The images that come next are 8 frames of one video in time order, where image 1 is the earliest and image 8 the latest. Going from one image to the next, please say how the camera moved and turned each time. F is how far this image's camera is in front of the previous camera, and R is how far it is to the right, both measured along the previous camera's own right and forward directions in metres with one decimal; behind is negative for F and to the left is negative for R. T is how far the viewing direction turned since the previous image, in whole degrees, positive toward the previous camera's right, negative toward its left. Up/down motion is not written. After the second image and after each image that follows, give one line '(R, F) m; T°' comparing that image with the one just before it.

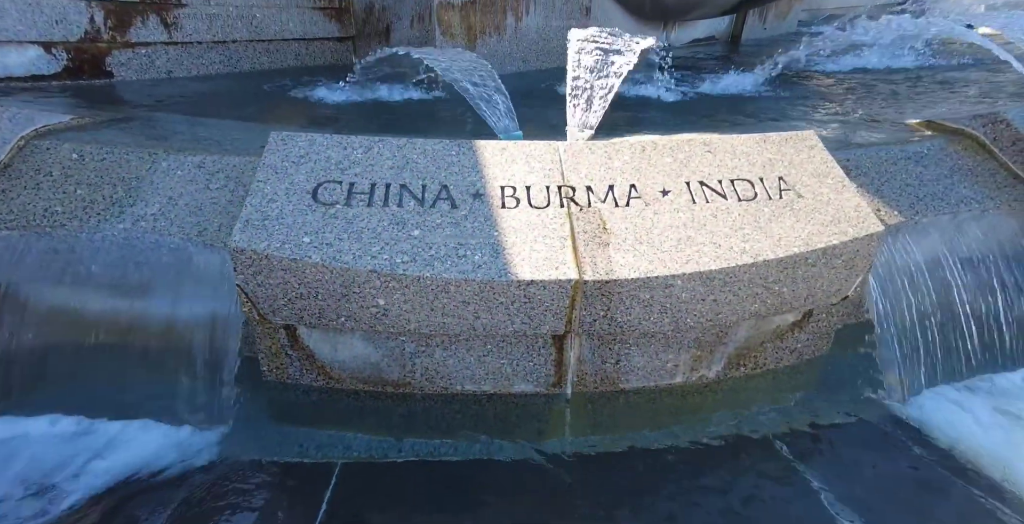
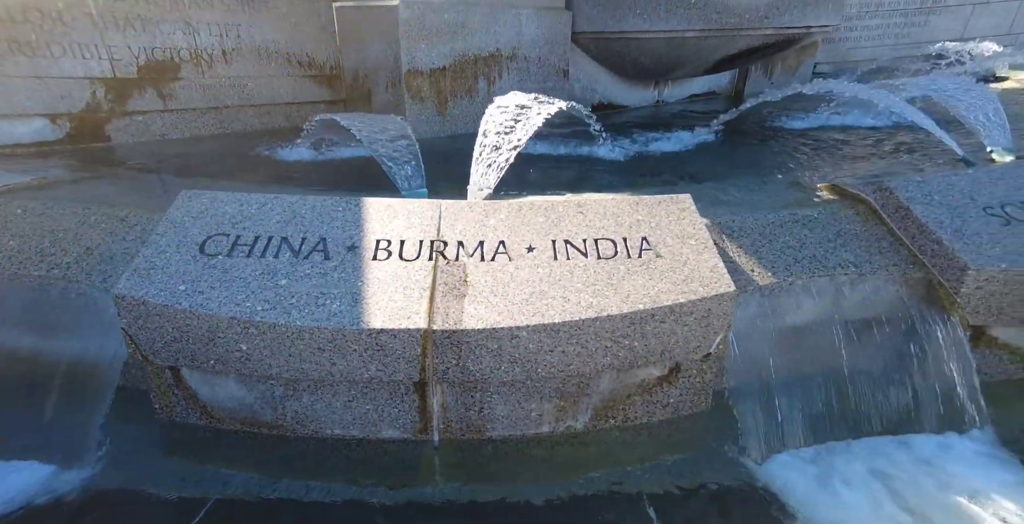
(+0.7, -0.1) m; -5°
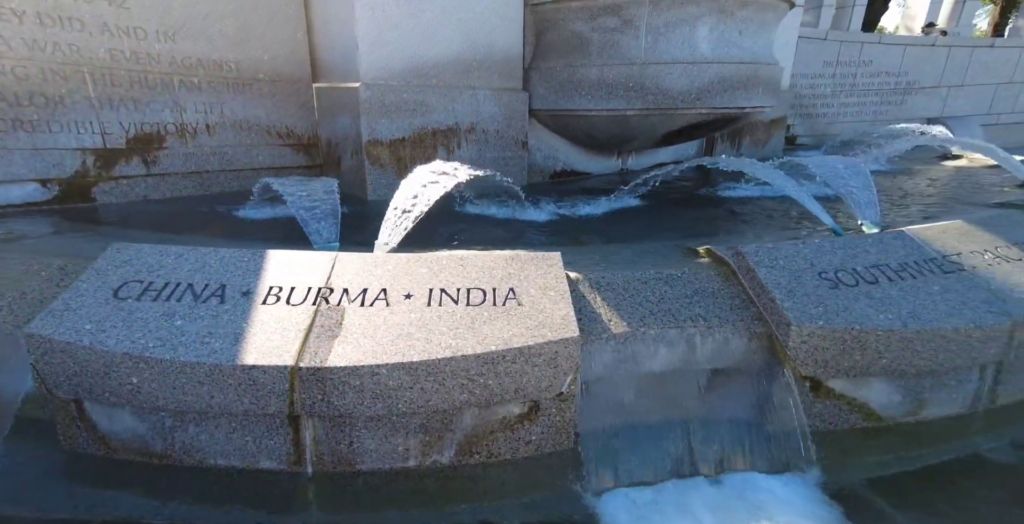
(+0.6, -0.2) m; -2°
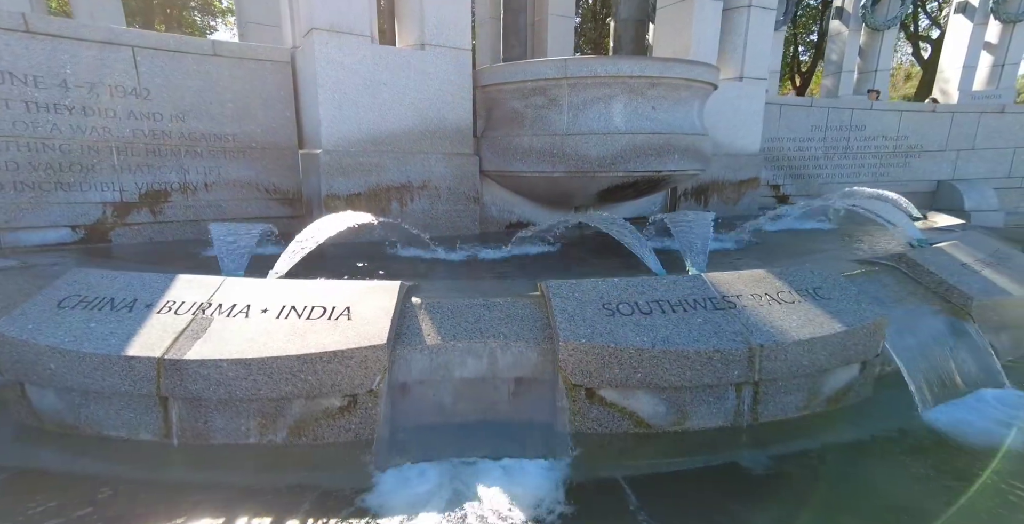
(+1.3, -0.6) m; -6°
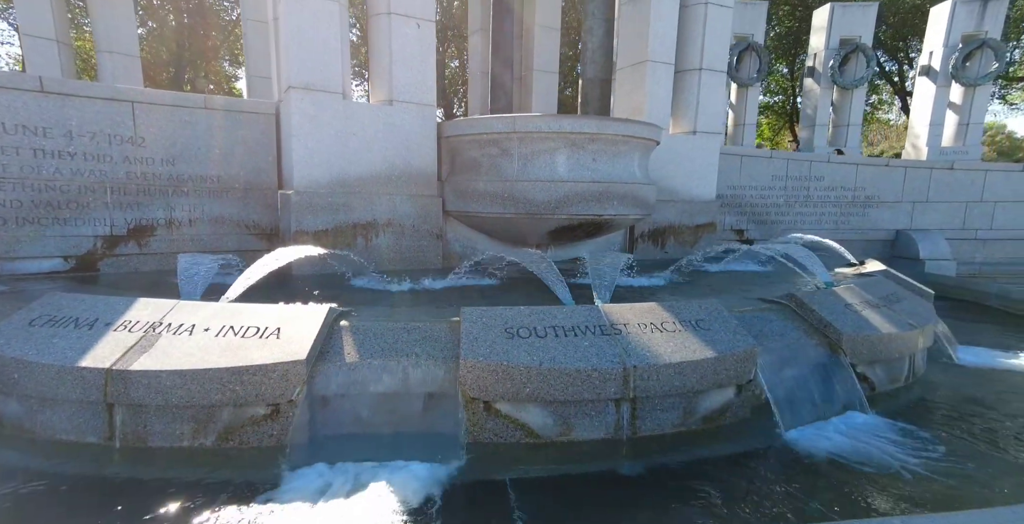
(+0.6, -0.5) m; -1°
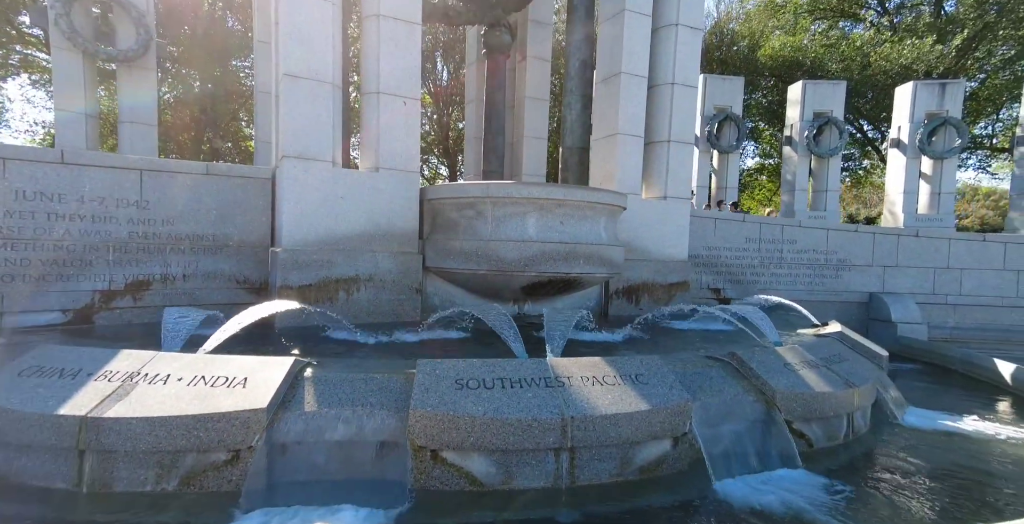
(+0.4, -0.3) m; -1°
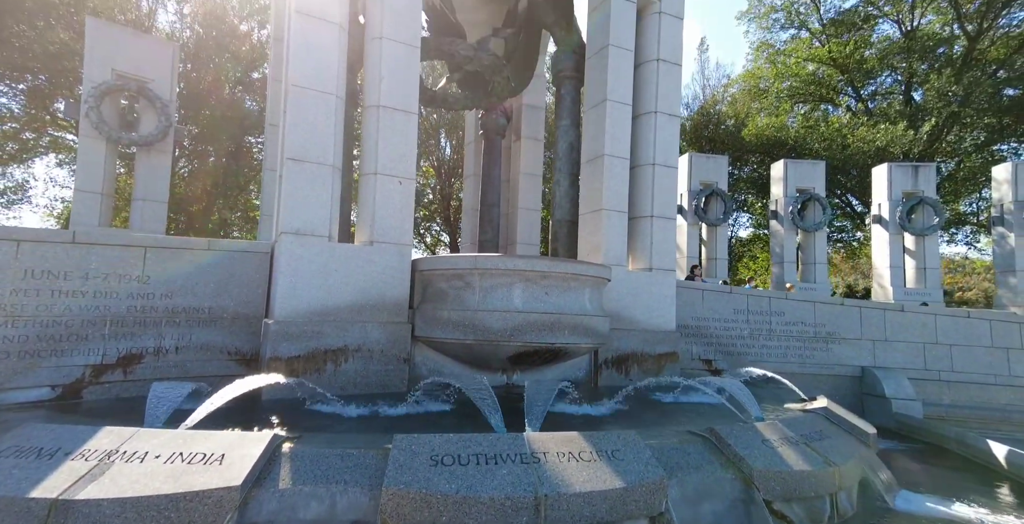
(+0.2, -0.2) m; 0°
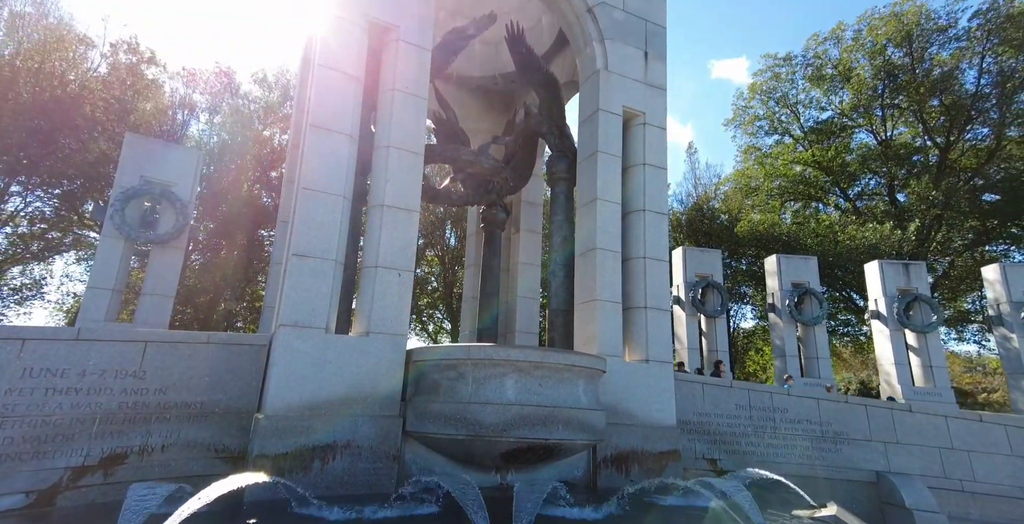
(+0.1, -0.1) m; -1°
